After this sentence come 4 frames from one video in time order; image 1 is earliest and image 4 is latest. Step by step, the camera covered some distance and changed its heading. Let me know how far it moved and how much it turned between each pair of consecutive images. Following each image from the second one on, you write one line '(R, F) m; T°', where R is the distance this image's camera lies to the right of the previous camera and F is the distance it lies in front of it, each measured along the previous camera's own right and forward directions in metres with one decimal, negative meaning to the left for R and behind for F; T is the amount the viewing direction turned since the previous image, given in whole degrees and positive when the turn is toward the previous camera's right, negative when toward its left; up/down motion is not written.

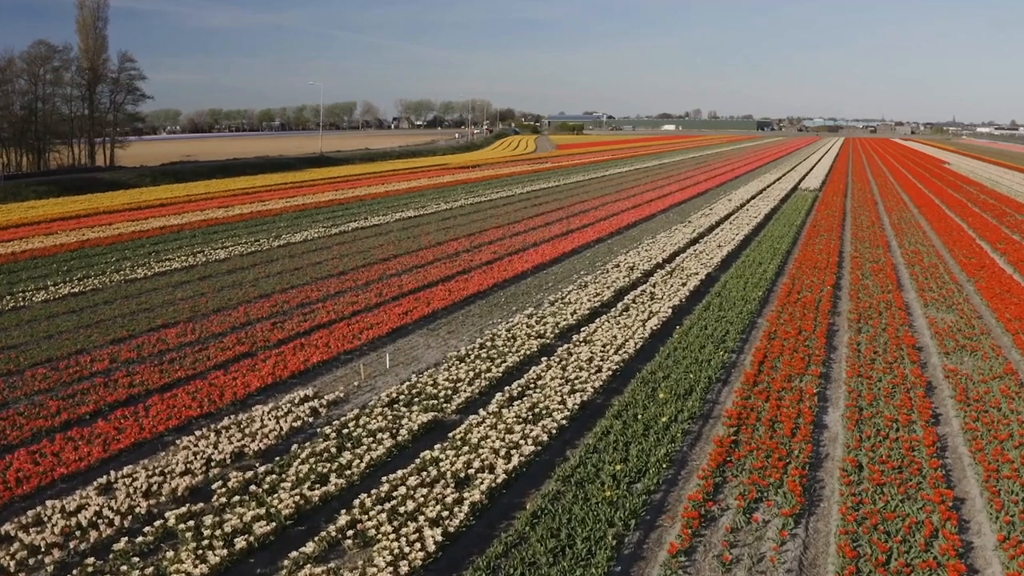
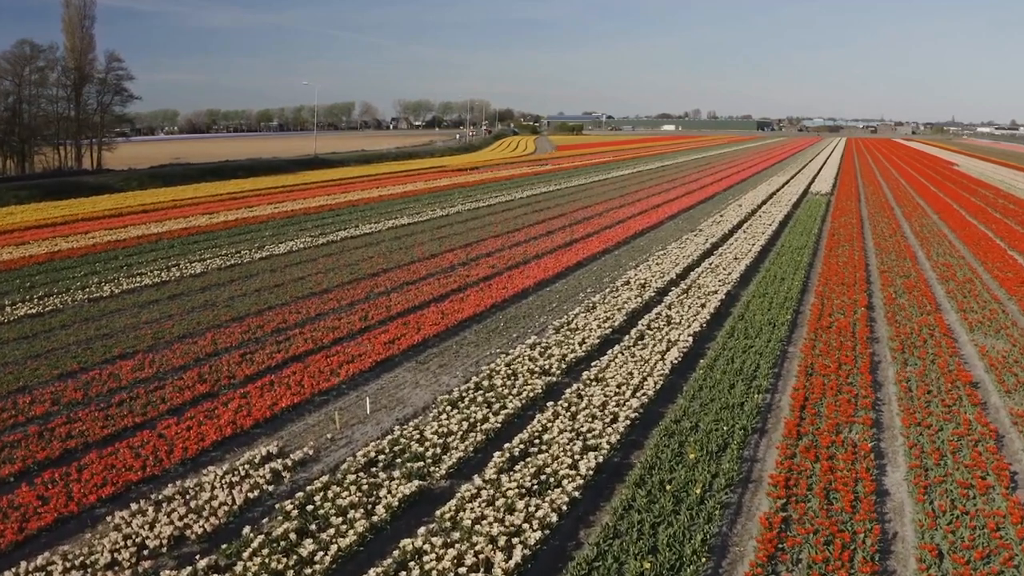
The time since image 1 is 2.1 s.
(0.0, +1.5) m; 0°
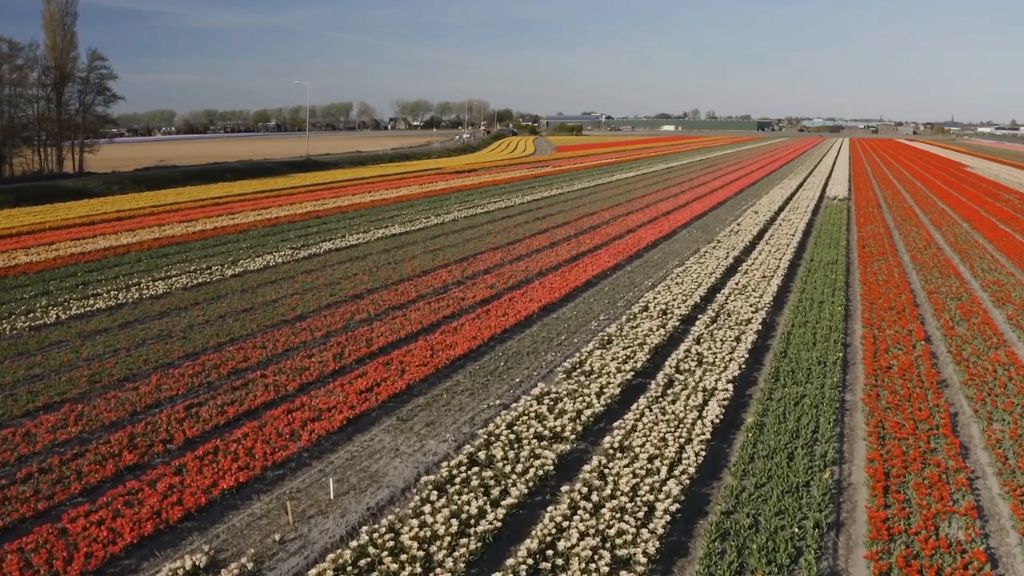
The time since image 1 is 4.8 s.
(0.0, +2.0) m; 0°
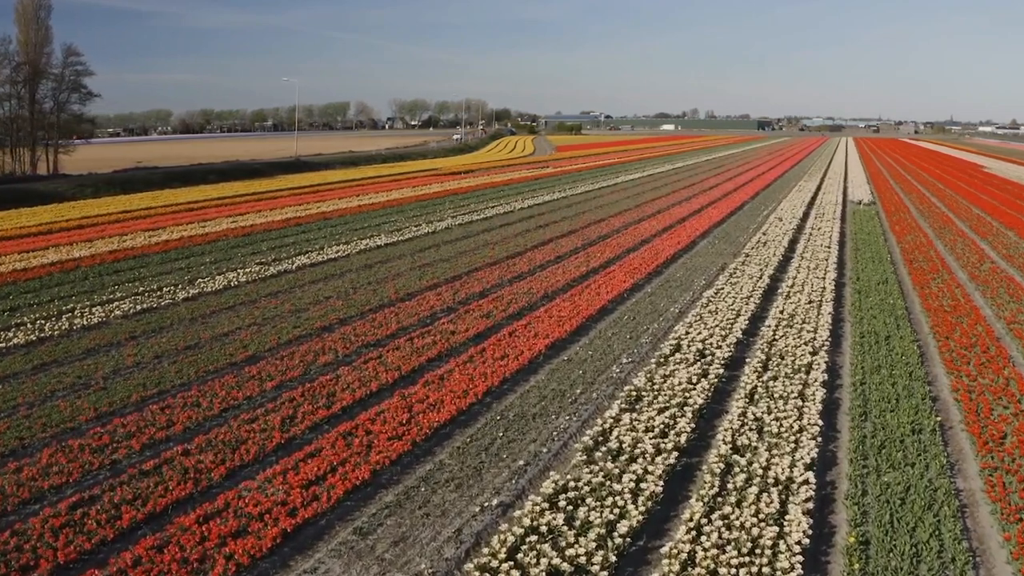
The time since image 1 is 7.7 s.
(0.0, +2.6) m; 0°
